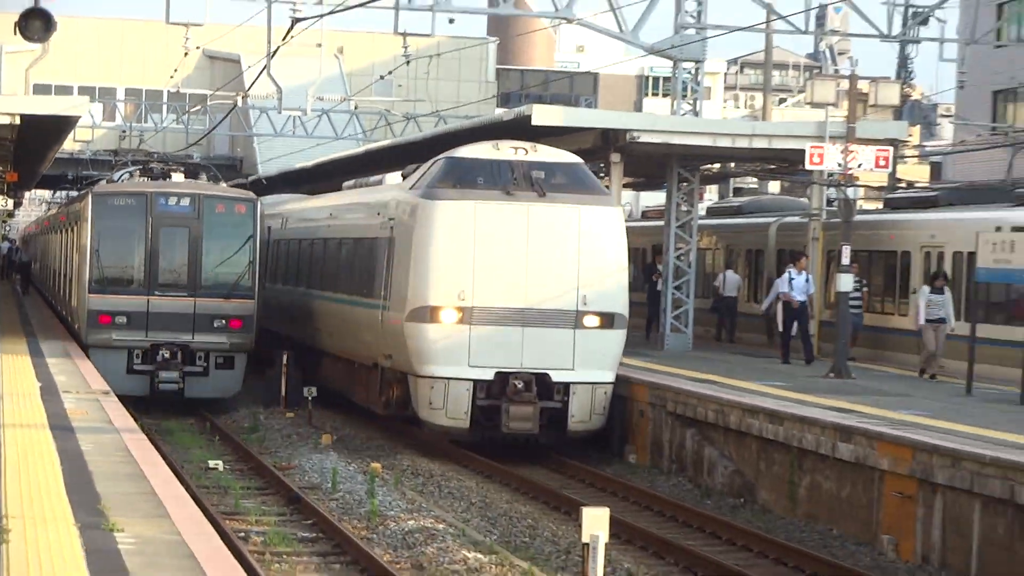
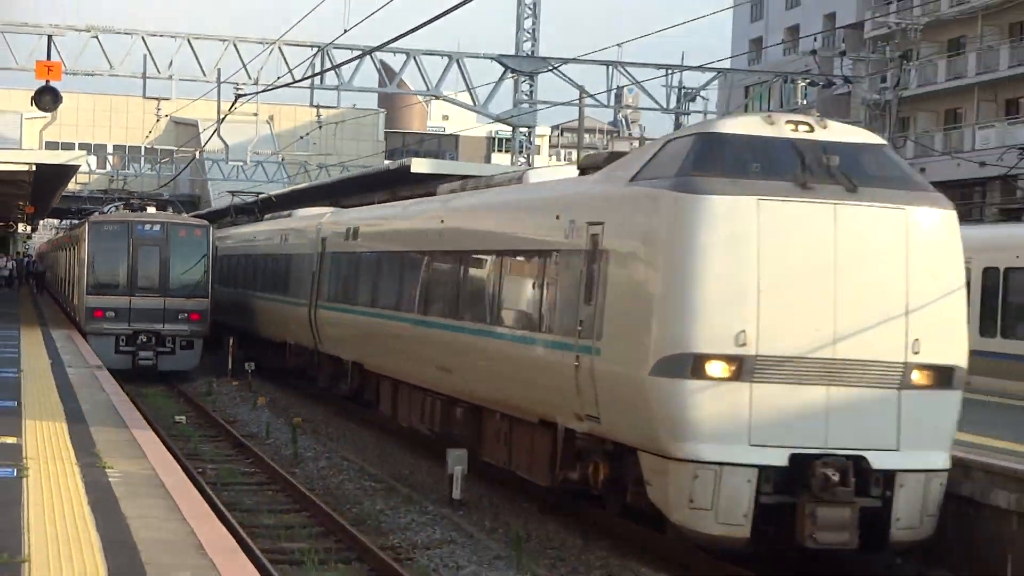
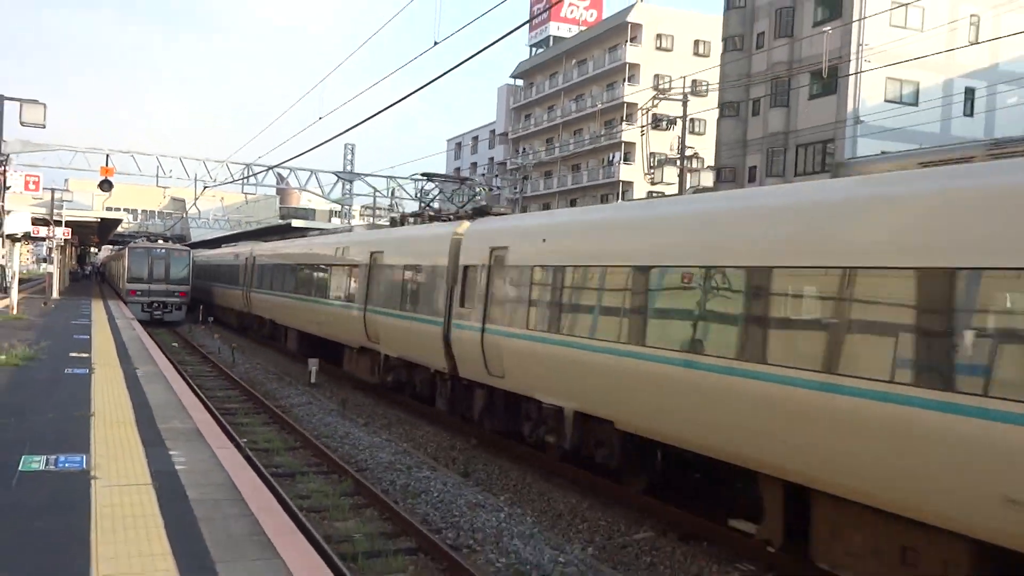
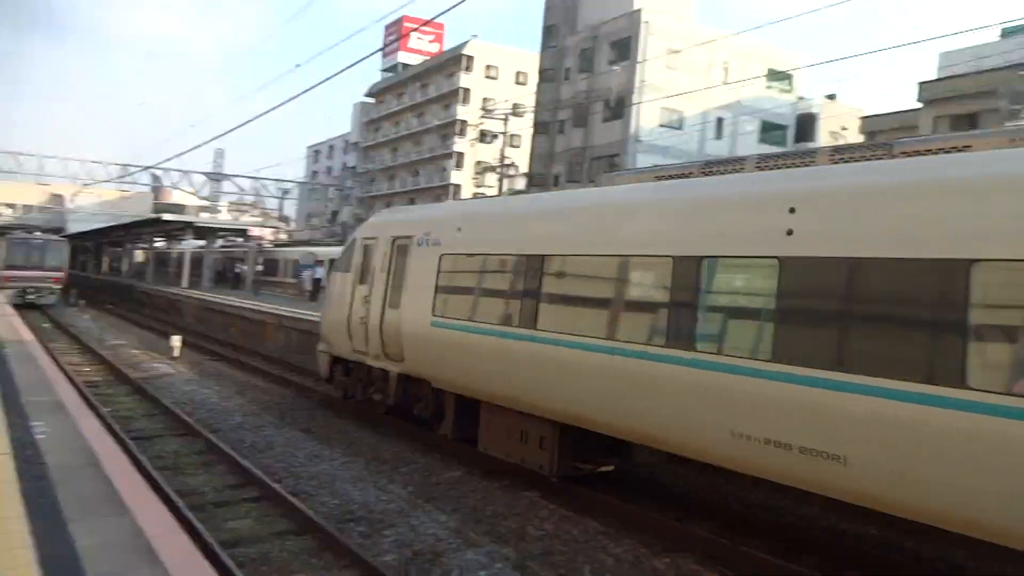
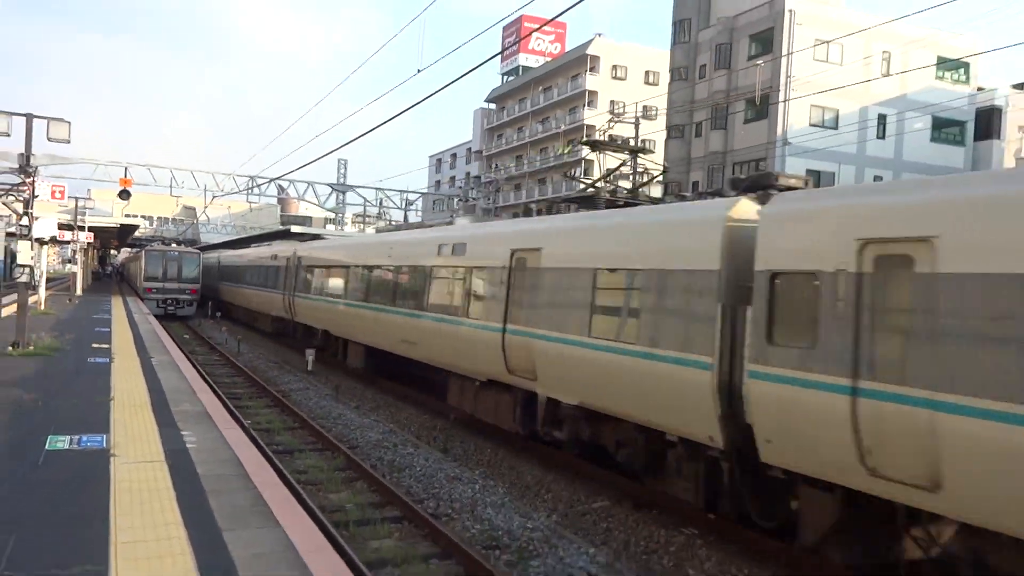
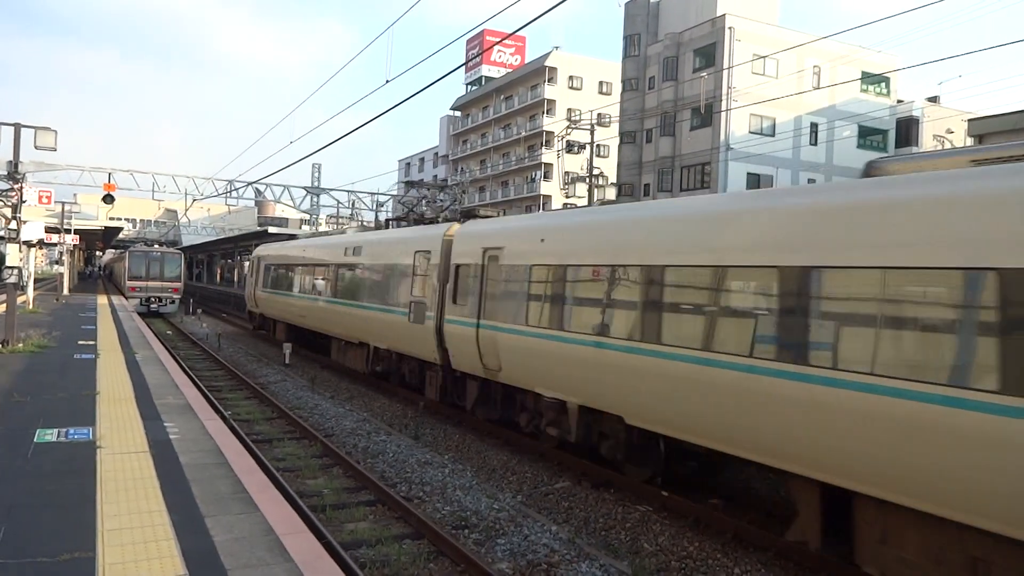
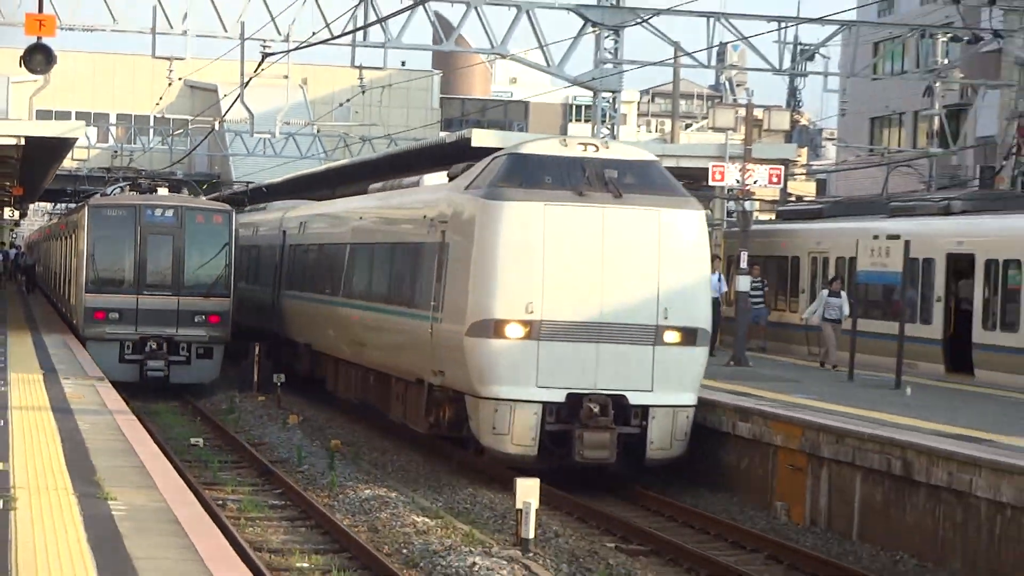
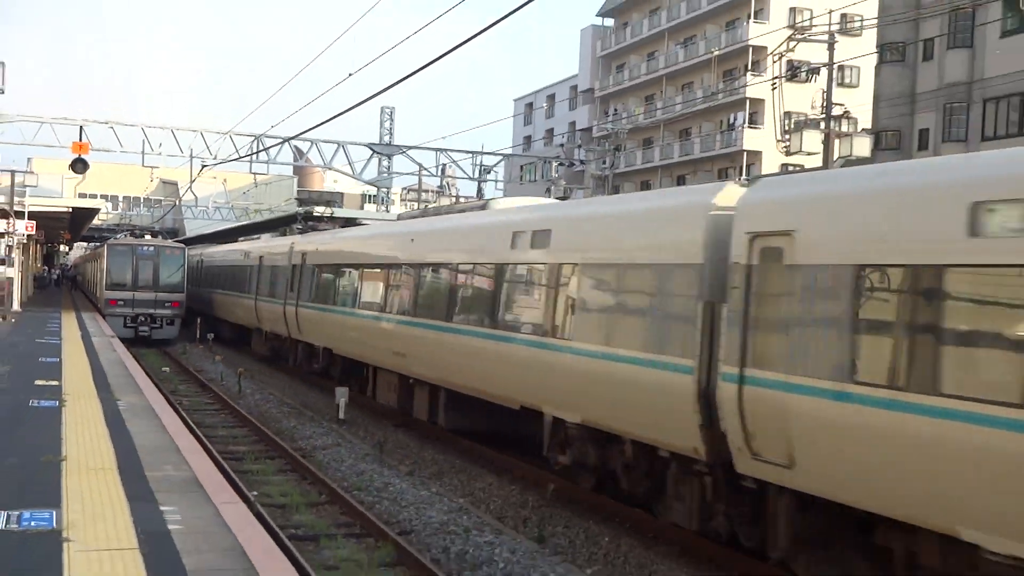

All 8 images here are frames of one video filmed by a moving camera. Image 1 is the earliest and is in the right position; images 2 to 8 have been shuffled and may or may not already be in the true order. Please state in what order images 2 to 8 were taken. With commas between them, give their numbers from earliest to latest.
7, 2, 8, 3, 5, 6, 4
